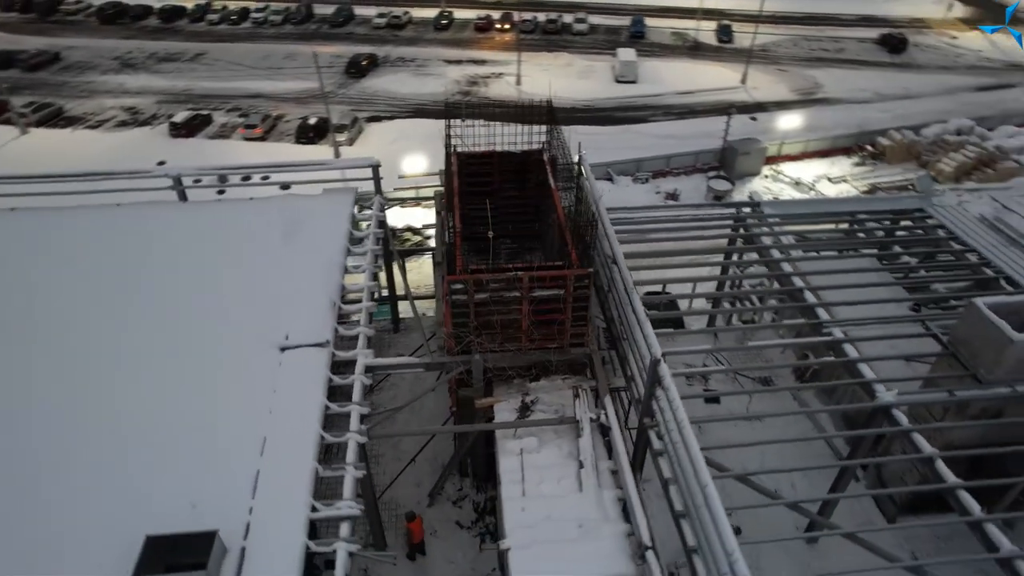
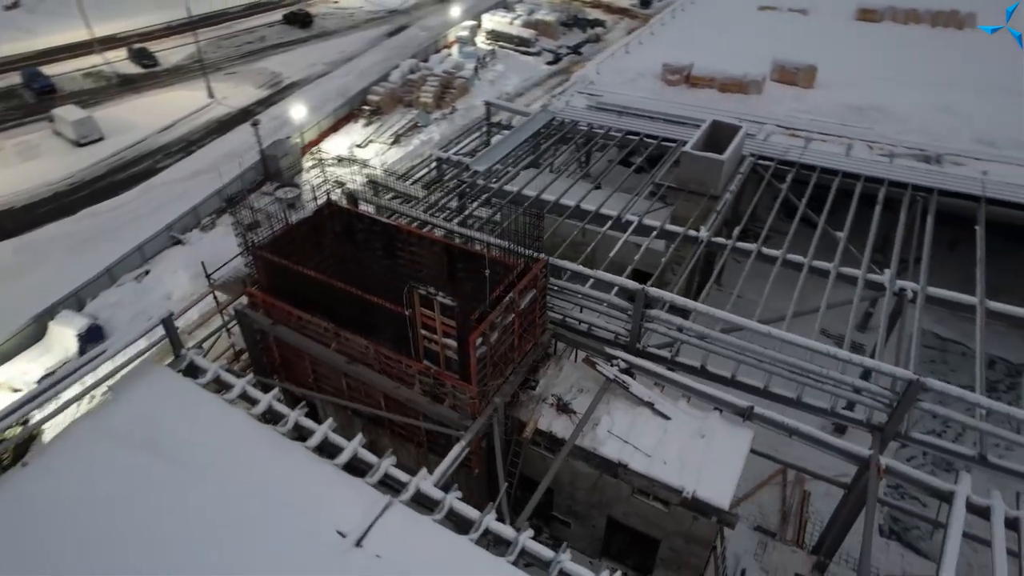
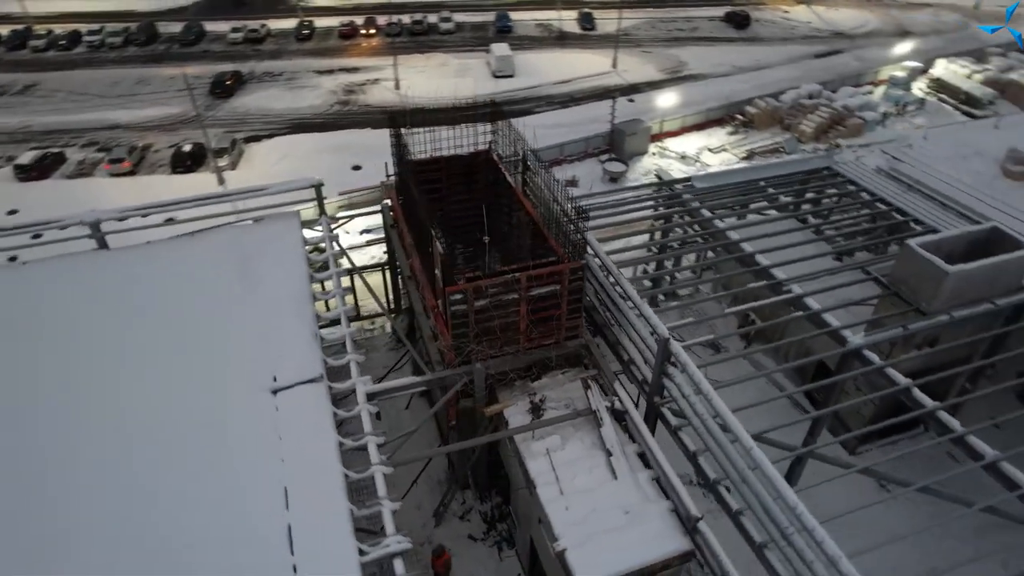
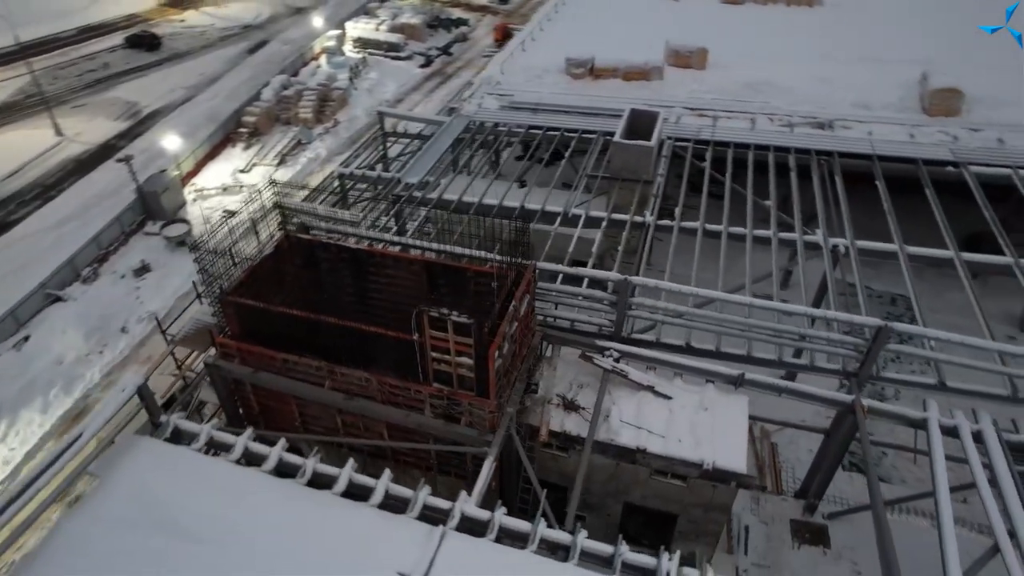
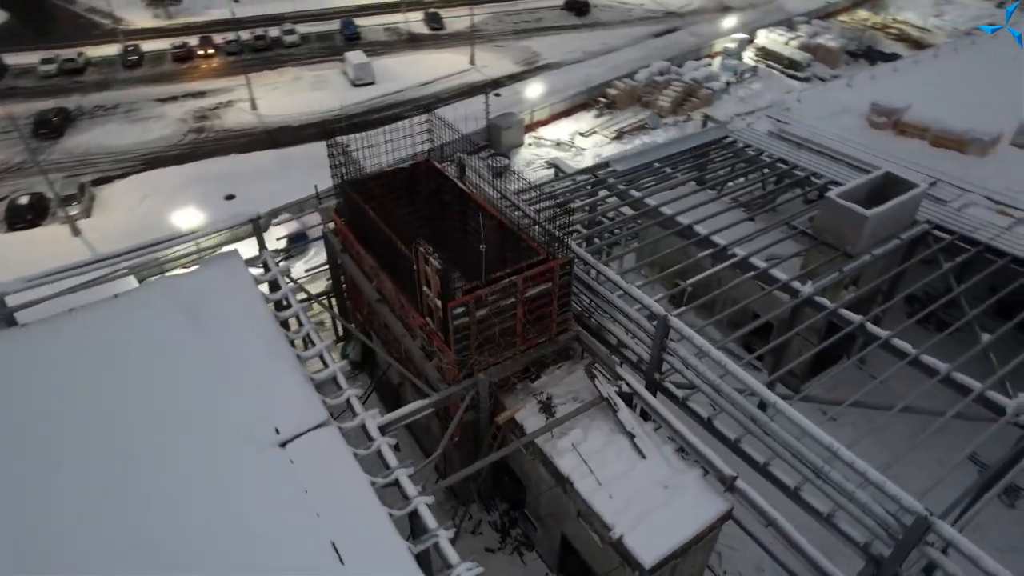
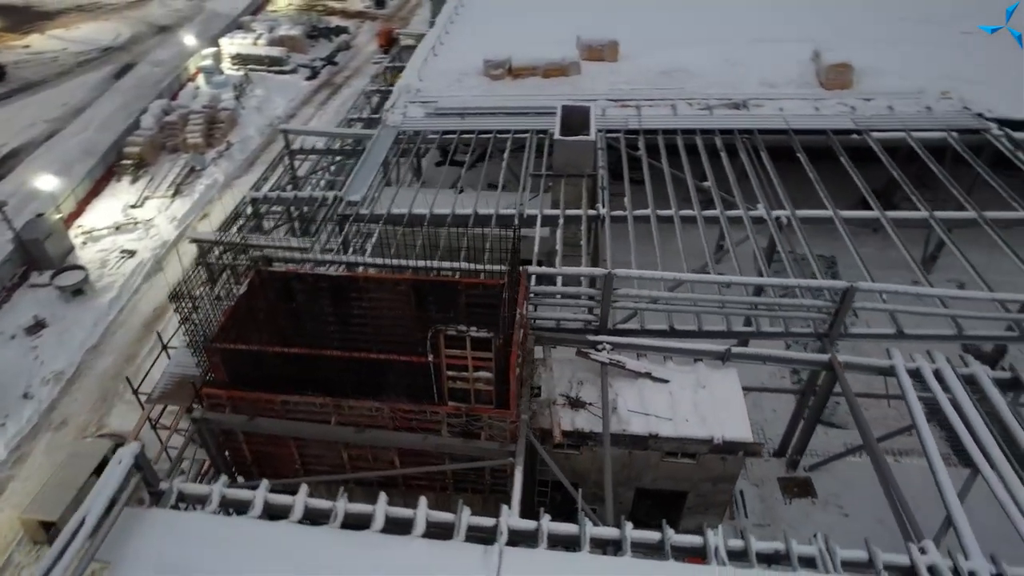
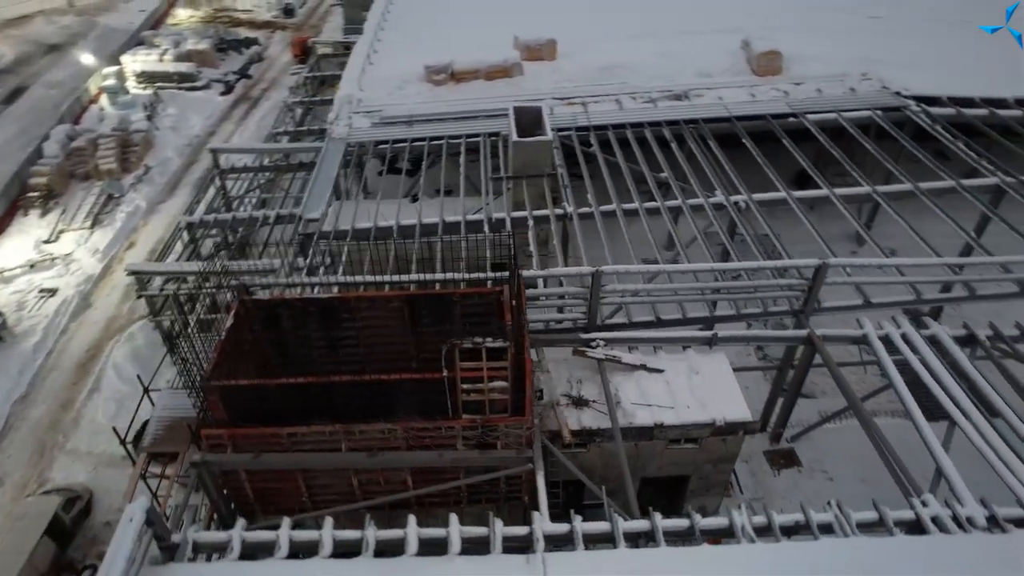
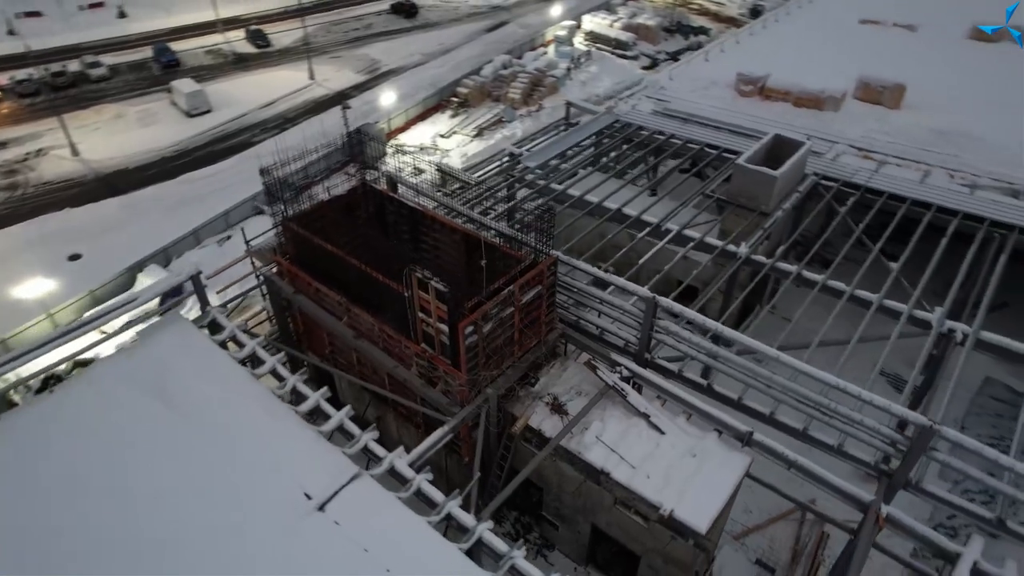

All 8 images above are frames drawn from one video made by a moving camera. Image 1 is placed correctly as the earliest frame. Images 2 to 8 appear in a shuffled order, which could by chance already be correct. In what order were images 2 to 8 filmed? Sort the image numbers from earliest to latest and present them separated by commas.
3, 5, 8, 2, 4, 6, 7
